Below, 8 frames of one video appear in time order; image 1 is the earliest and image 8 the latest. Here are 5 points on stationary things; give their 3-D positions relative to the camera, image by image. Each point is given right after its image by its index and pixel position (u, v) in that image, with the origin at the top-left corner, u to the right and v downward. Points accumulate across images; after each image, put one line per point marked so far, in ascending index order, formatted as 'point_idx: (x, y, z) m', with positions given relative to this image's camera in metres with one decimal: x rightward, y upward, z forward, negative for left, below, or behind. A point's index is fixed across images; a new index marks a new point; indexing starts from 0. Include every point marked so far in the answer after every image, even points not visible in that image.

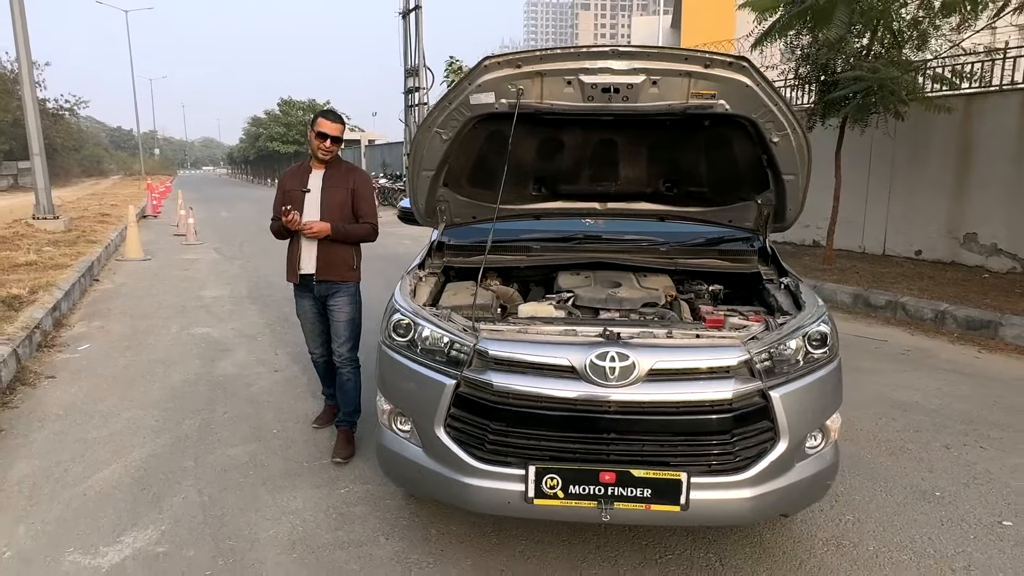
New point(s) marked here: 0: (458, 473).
0: (-0.2, -0.6, +2.2) m
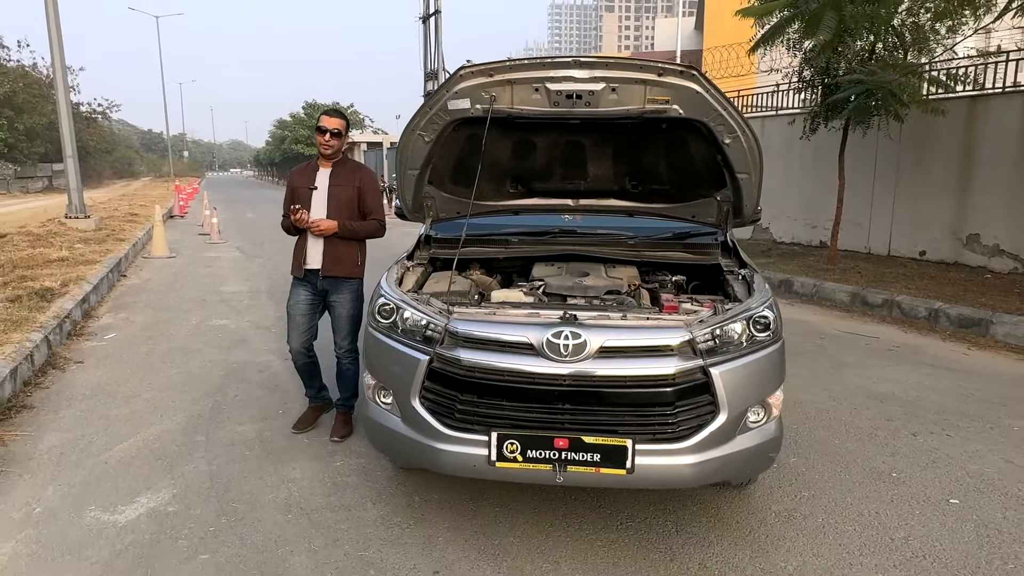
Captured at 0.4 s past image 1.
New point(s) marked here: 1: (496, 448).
0: (-0.3, -0.5, +2.5) m
1: (-0.1, -0.6, +2.4) m
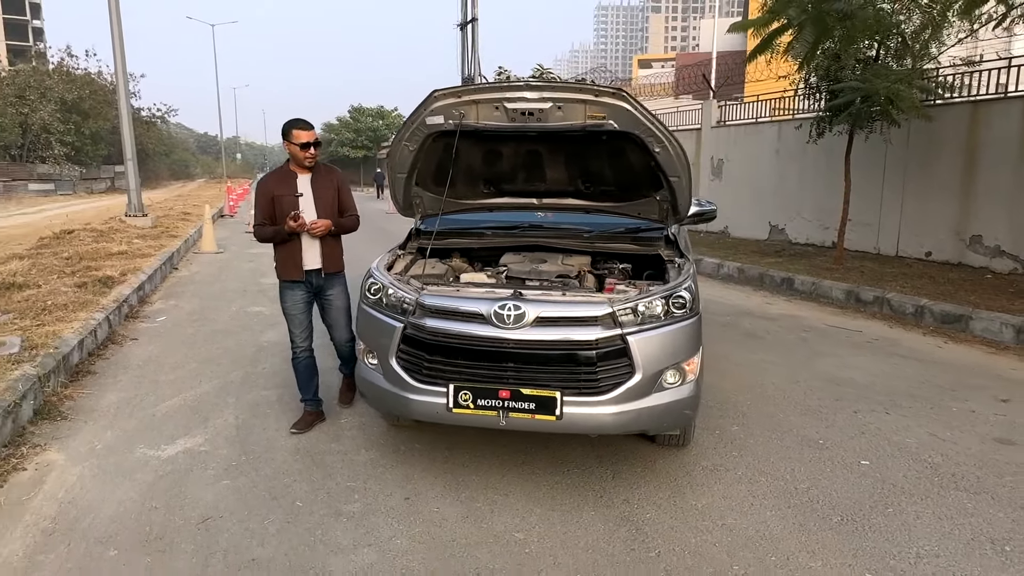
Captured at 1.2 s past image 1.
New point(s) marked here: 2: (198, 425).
0: (-0.5, -0.5, +3.1) m
1: (-0.3, -0.5, +3.0) m
2: (-1.8, -0.8, +3.9) m
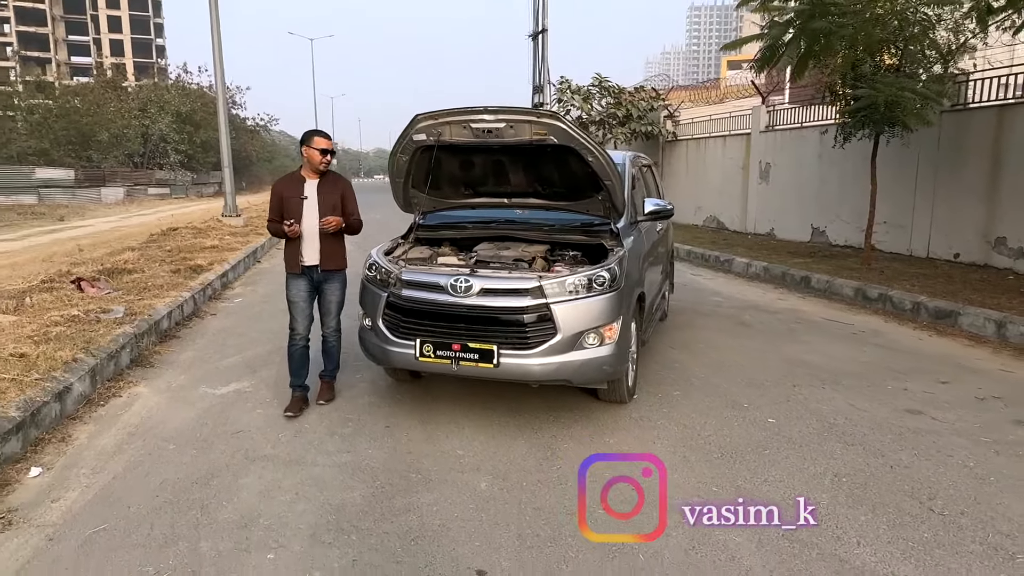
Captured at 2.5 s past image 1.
0: (-0.8, -0.3, +4.1) m
1: (-0.5, -0.3, +3.9) m
2: (-1.9, -0.6, +5.0) m
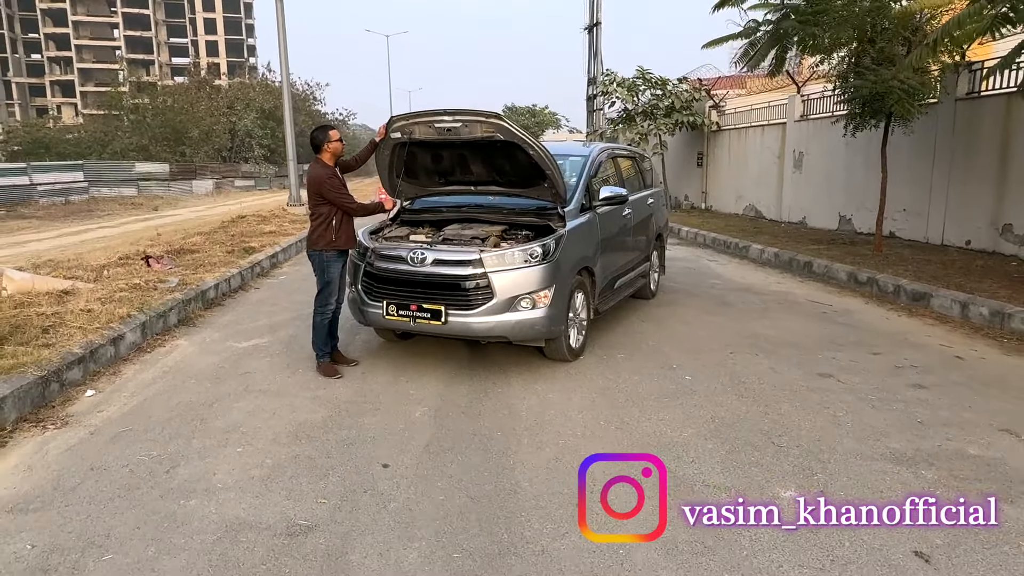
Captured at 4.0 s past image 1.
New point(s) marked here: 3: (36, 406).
0: (-1.1, -0.1, +5.0) m
1: (-0.9, -0.1, +4.8) m
2: (-2.1, -0.4, +6.0) m
3: (-2.8, -0.7, +4.1) m
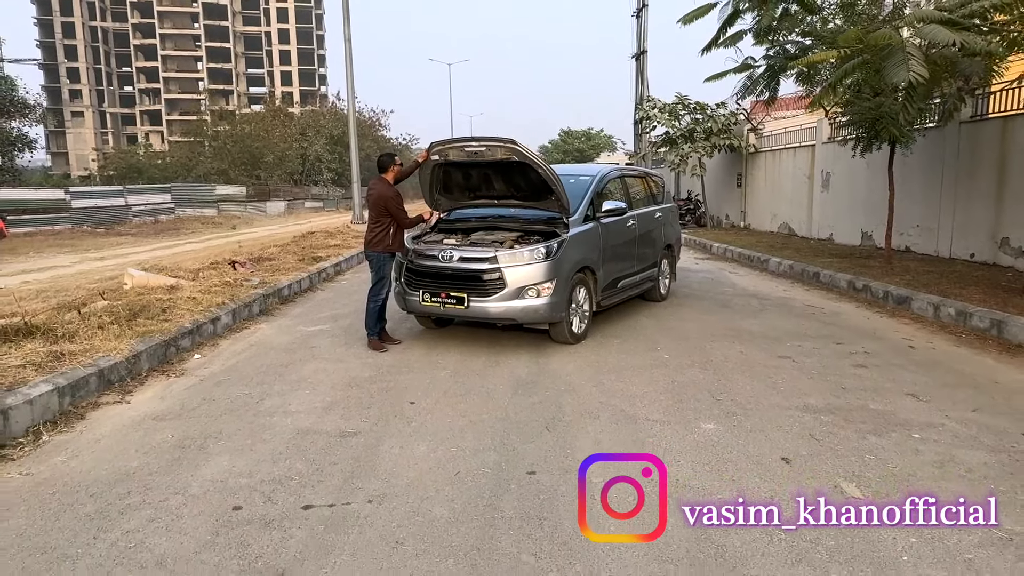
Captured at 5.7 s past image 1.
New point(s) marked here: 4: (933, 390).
0: (-1.0, -0.1, +6.2) m
1: (-0.8, -0.1, +6.0) m
2: (-1.9, -0.4, +7.4) m
3: (-2.8, -0.6, +5.4) m
4: (+2.9, -0.7, +4.8) m
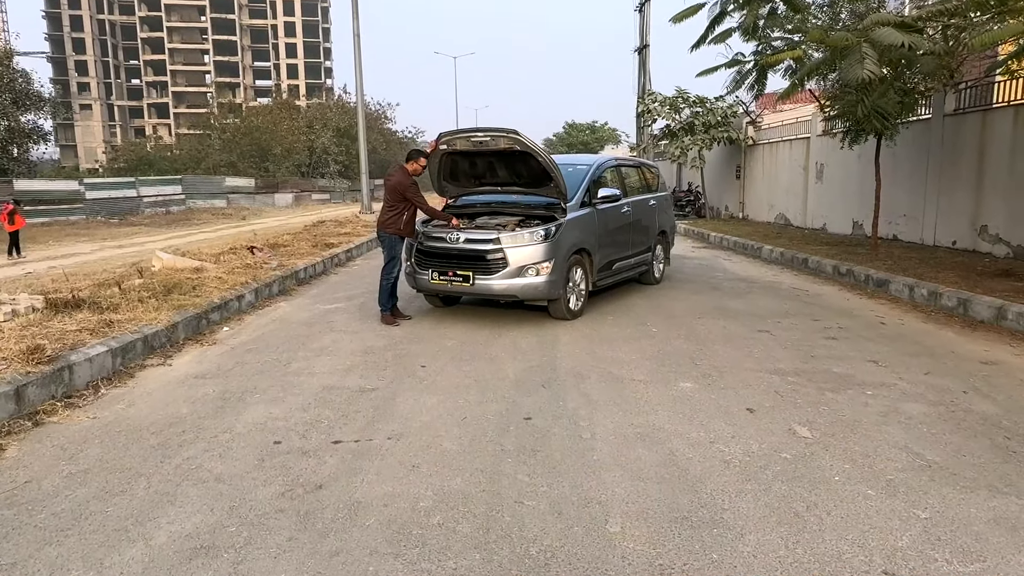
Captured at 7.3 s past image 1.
0: (-1.0, +0.1, +6.7) m
1: (-0.8, +0.1, +6.6) m
2: (-1.9, -0.1, +7.9) m
3: (-2.8, -0.4, +6.0) m
4: (+3.0, -0.5, +5.3) m
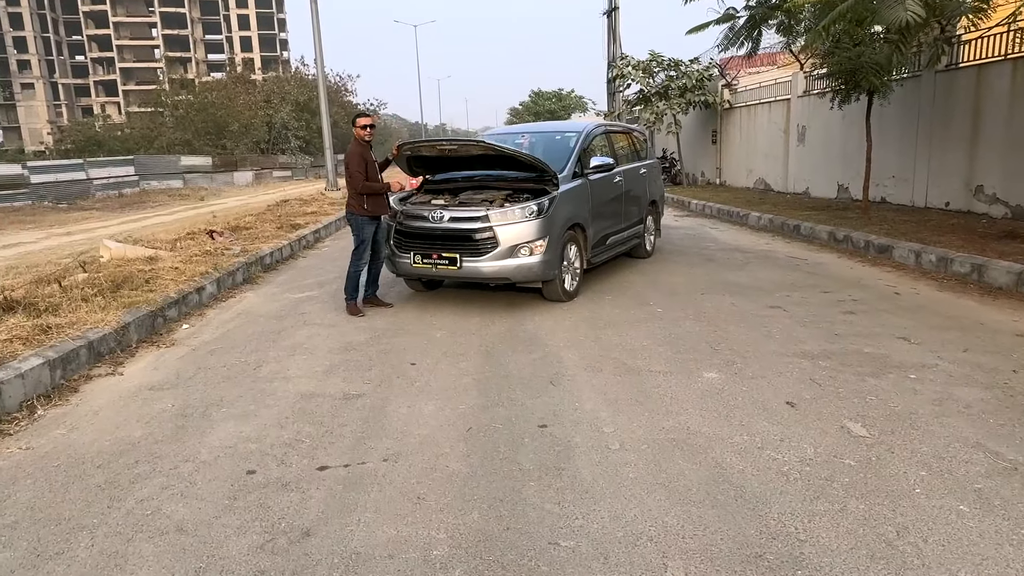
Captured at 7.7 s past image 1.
0: (-1.0, +0.3, +6.1) m
1: (-0.9, +0.3, +6.0) m
2: (-2.1, 0.0, +7.3) m
3: (-2.8, -0.3, +5.3) m
4: (+2.9, -0.3, +4.9) m
